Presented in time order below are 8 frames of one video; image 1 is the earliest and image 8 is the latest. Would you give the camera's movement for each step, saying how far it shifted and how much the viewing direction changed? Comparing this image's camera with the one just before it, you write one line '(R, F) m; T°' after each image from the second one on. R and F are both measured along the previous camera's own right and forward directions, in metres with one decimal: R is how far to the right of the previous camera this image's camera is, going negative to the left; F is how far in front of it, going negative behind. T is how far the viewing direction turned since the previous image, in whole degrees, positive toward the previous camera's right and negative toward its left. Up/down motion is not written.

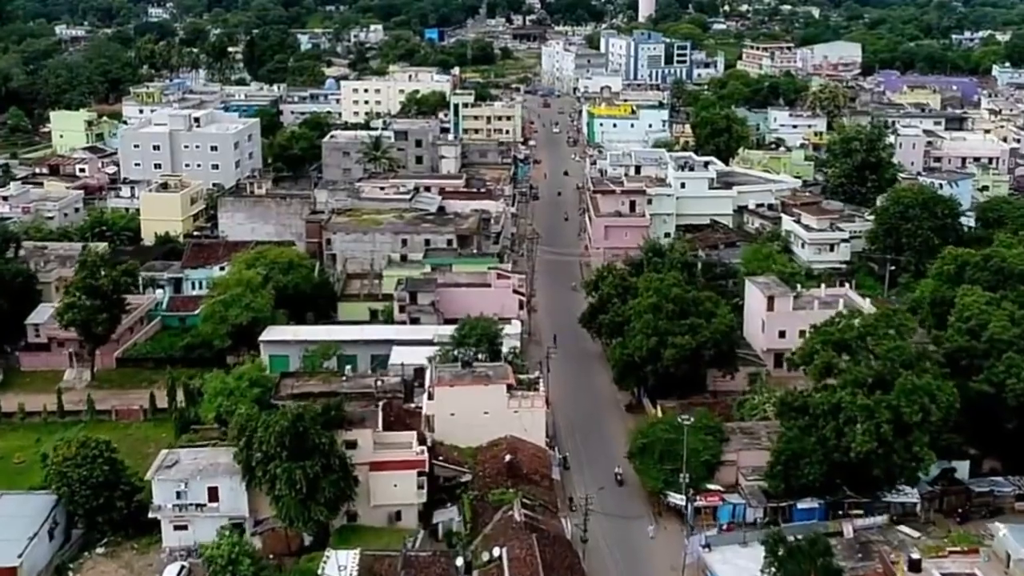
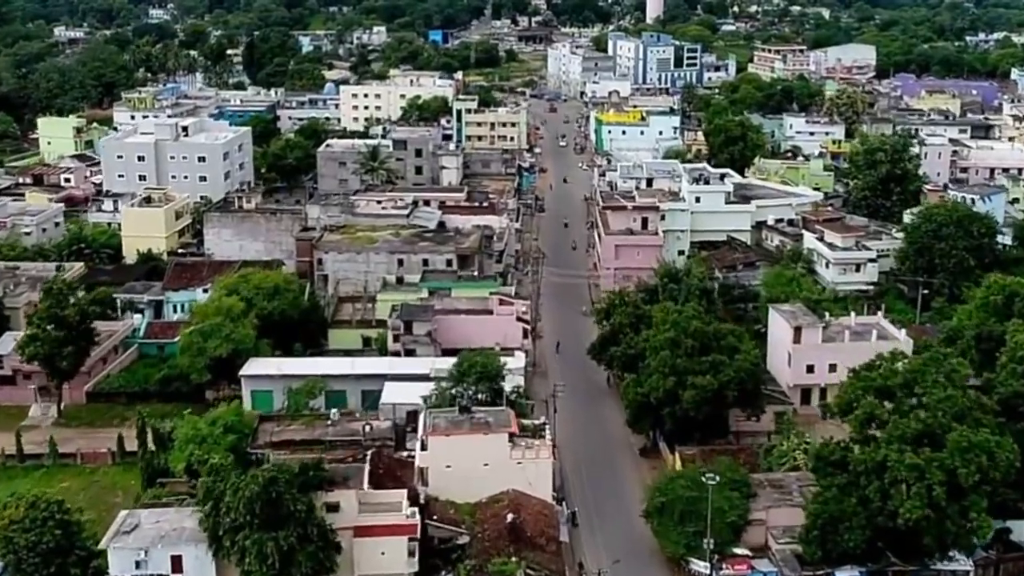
(+0.1, +3.3) m; 0°
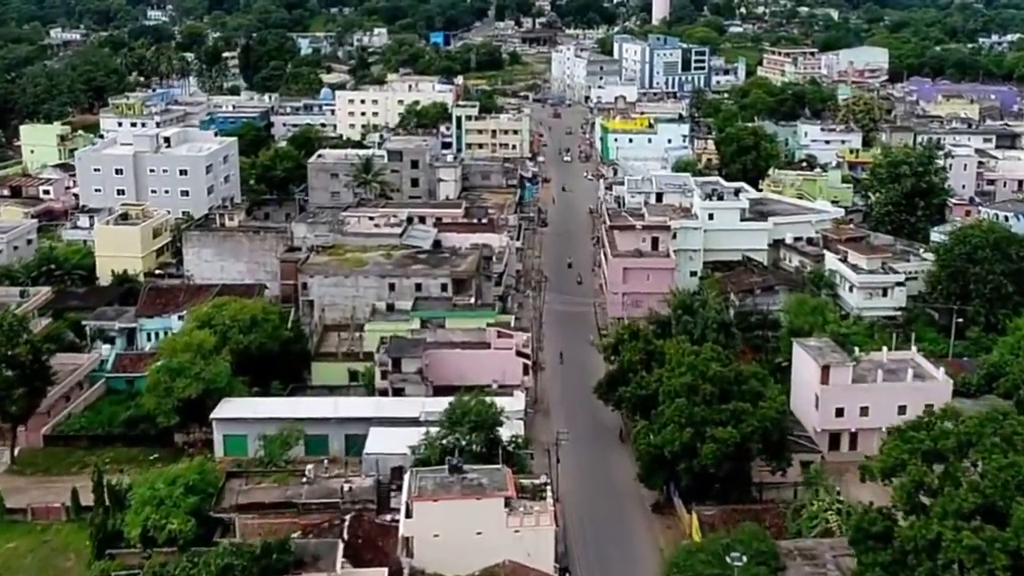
(+0.2, +3.4) m; 0°
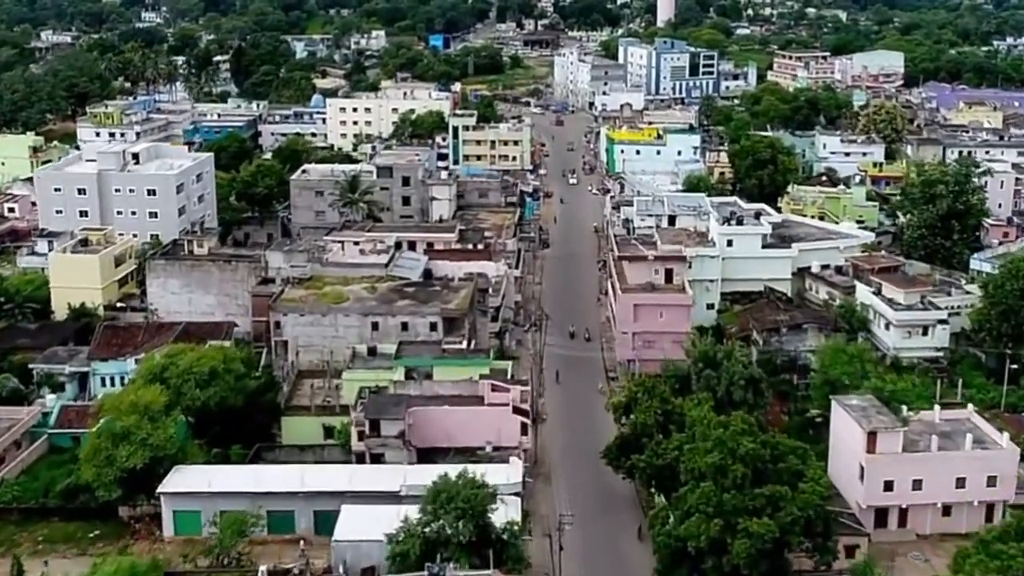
(+0.2, +4.6) m; 0°
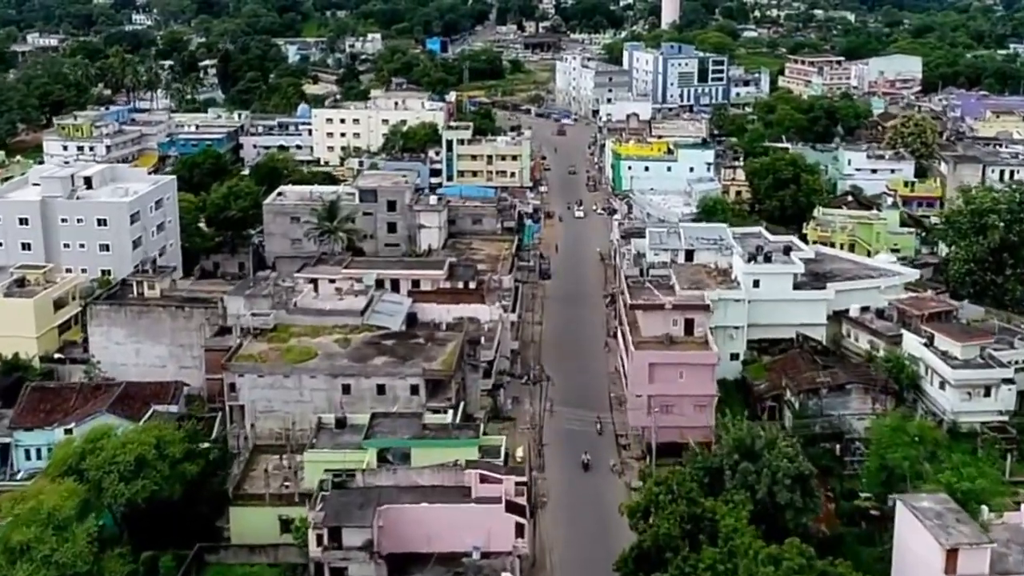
(+0.2, +5.6) m; 0°
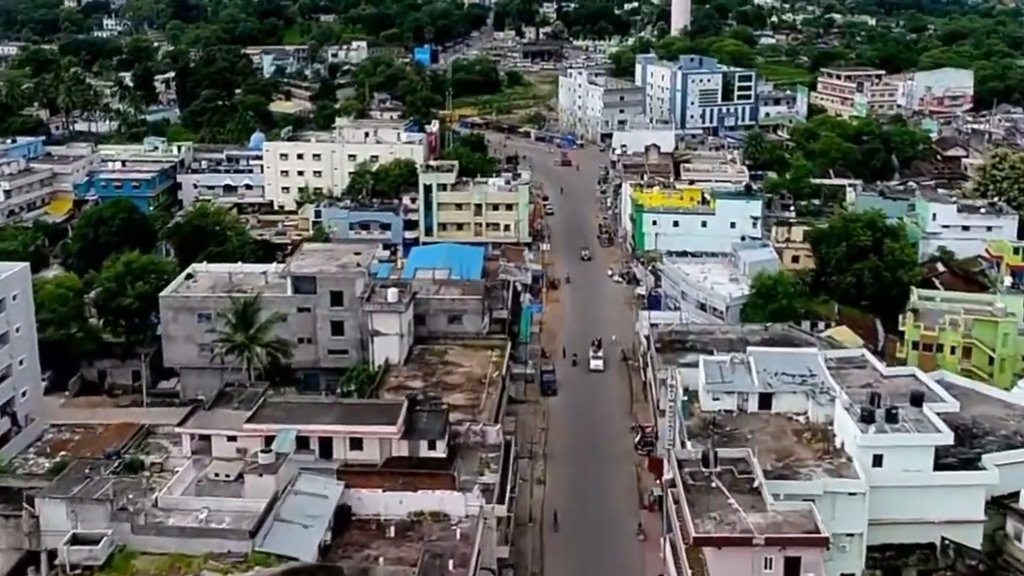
(+0.3, +14.1) m; 0°
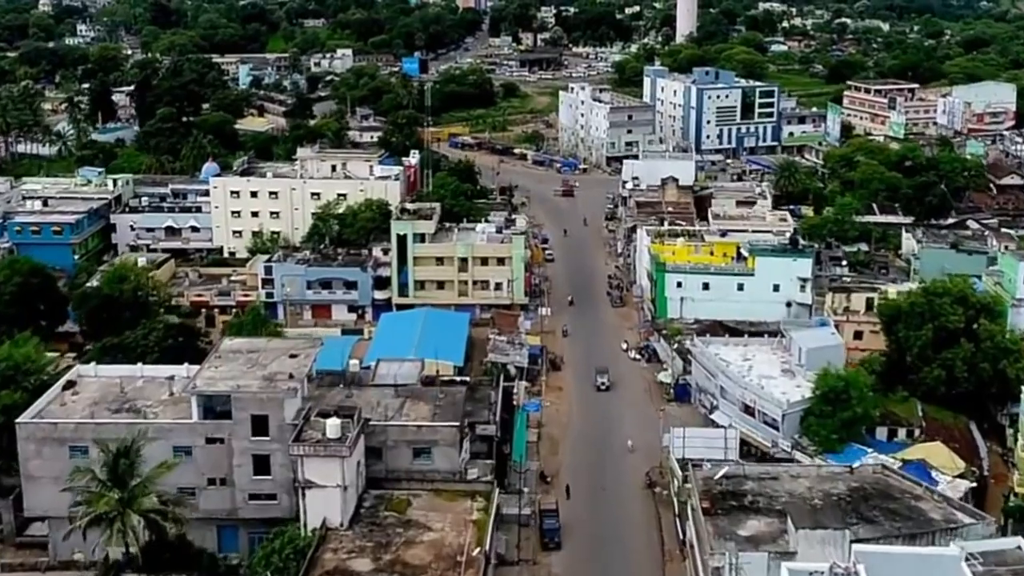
(+0.2, +10.1) m; 0°
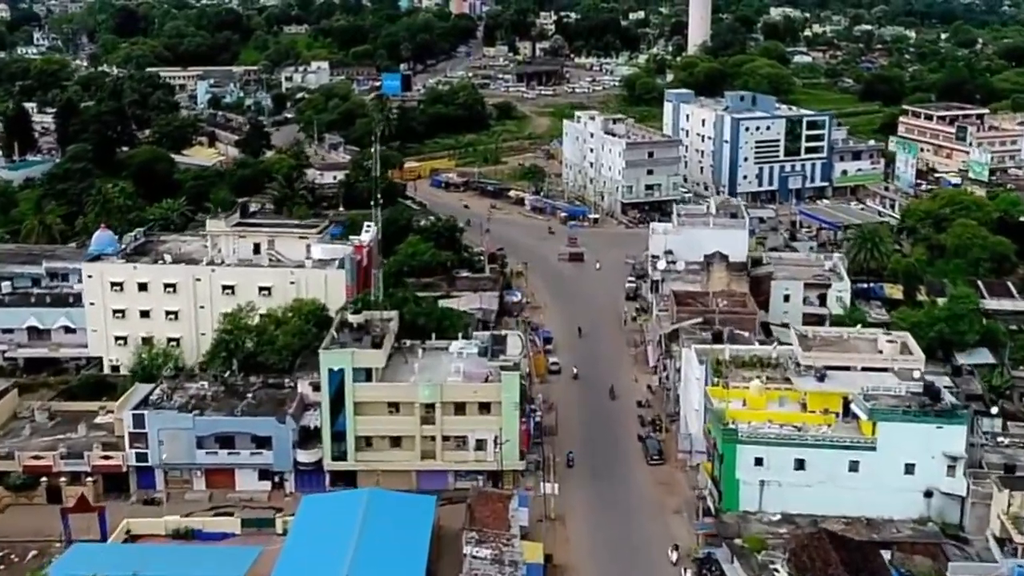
(+0.3, +15.4) m; 0°
